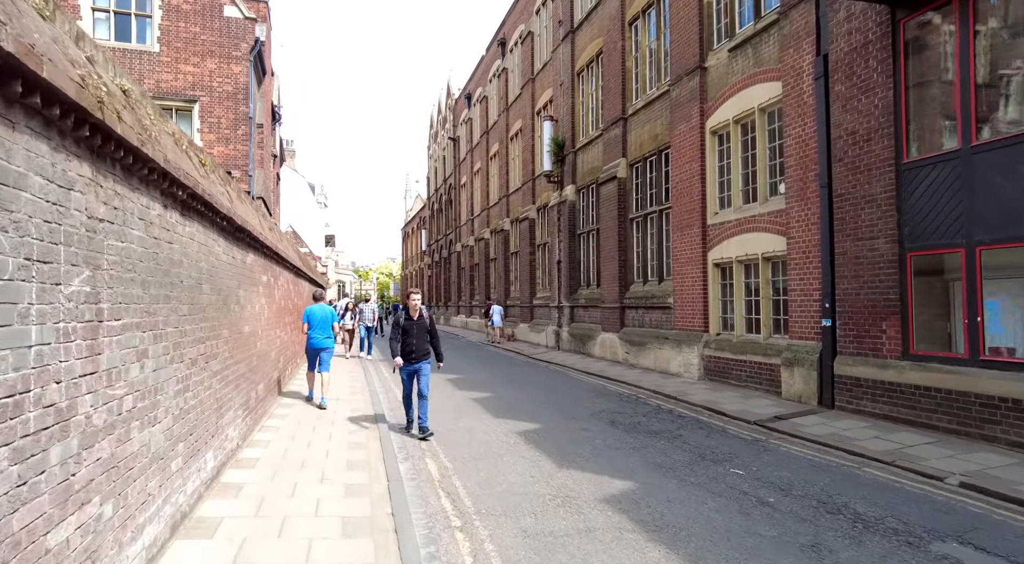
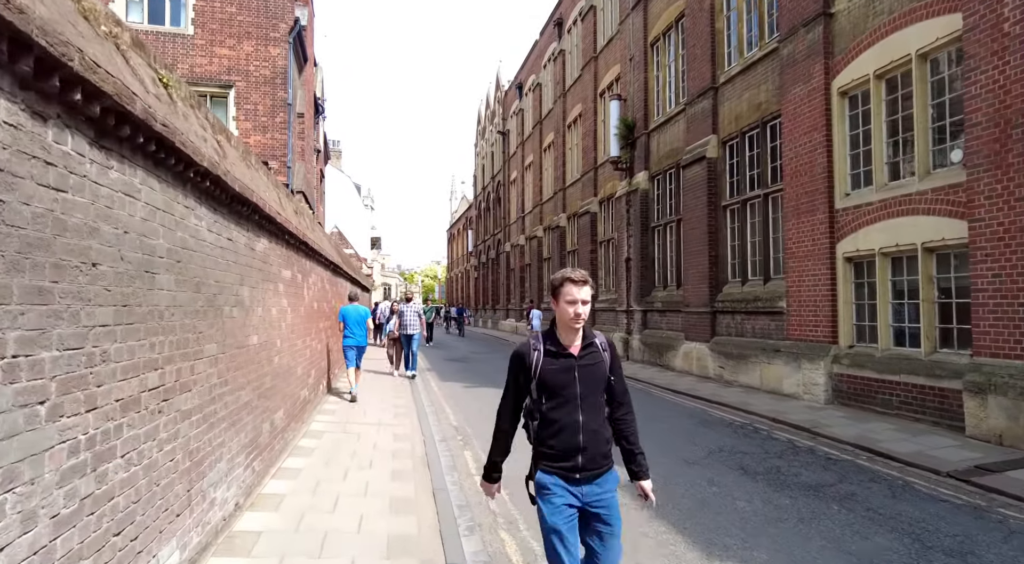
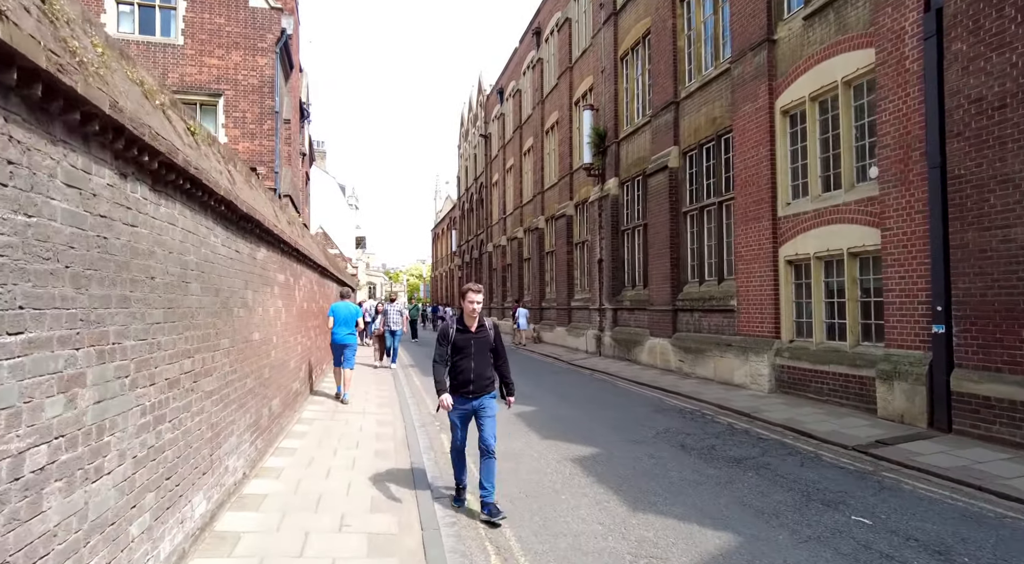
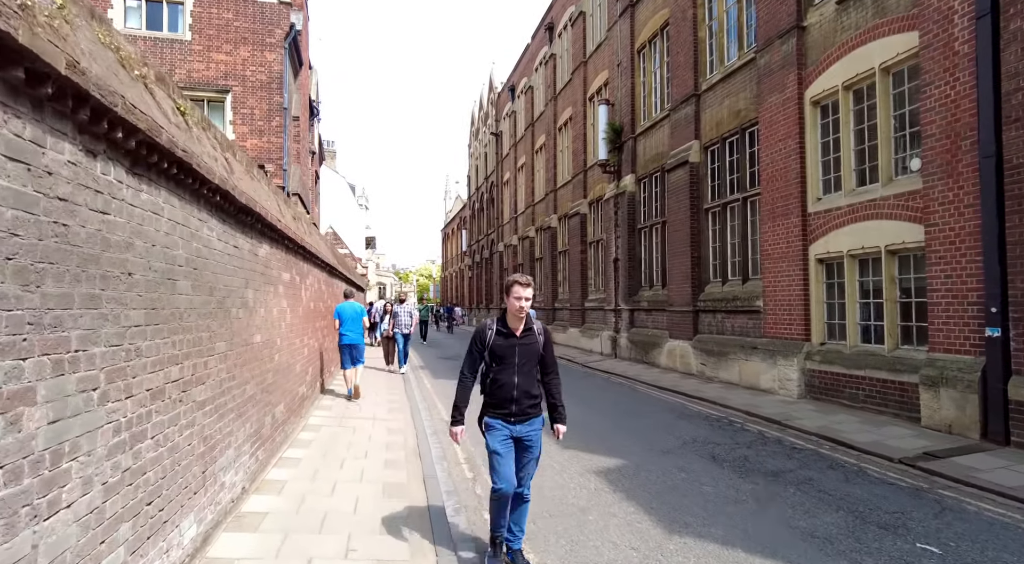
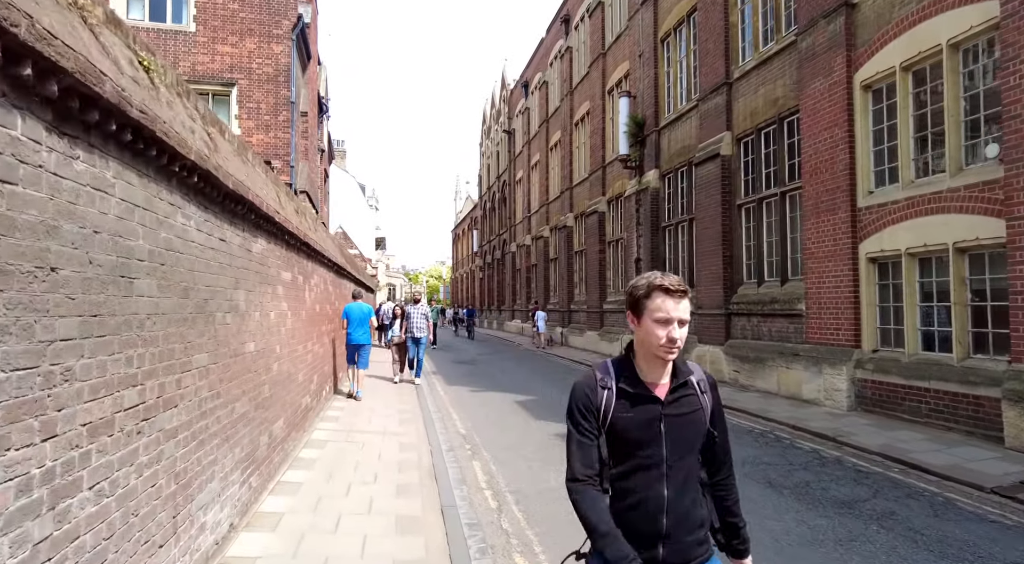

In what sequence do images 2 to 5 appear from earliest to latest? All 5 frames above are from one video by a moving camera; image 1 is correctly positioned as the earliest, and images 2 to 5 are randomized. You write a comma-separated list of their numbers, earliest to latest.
3, 4, 2, 5
